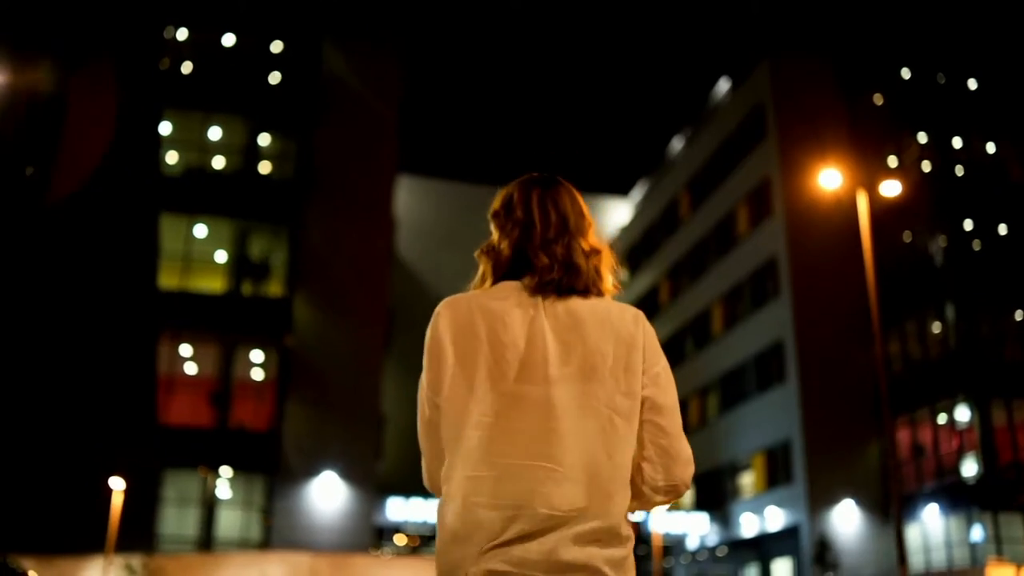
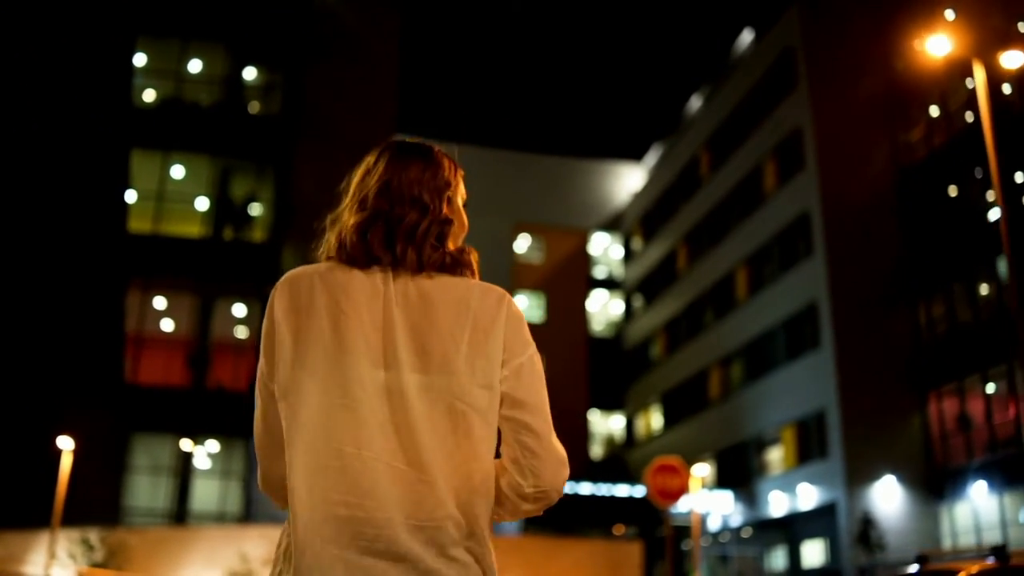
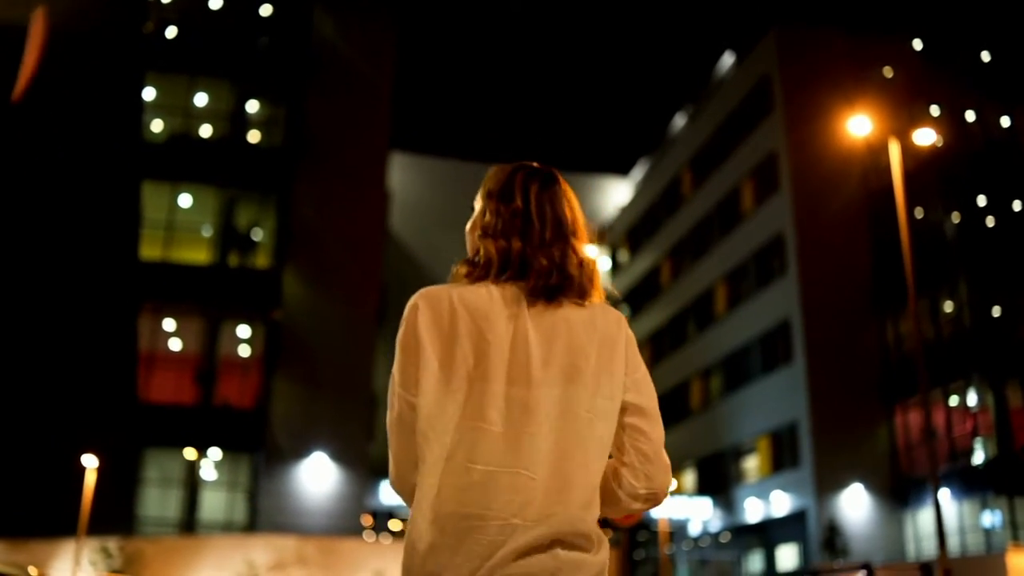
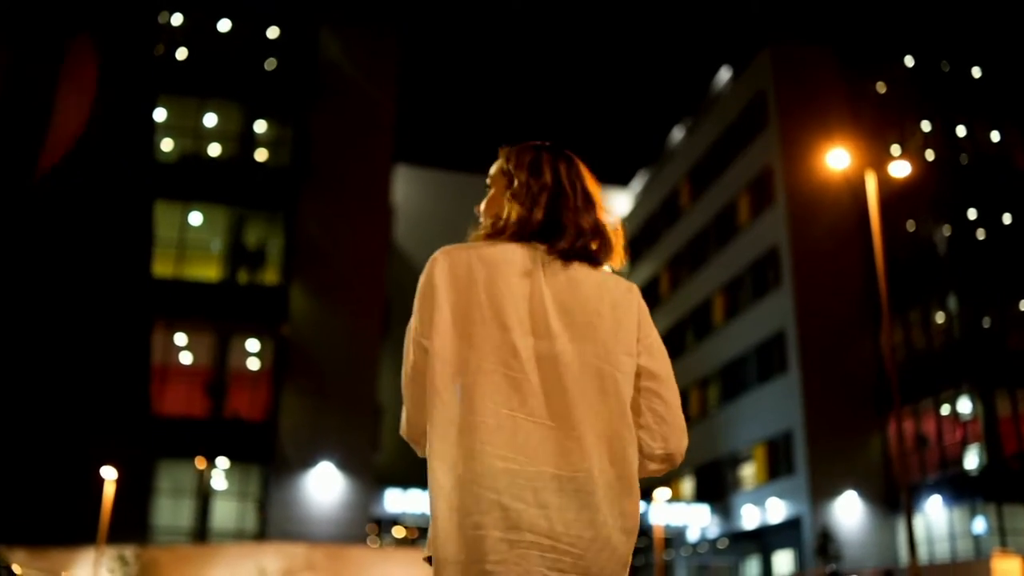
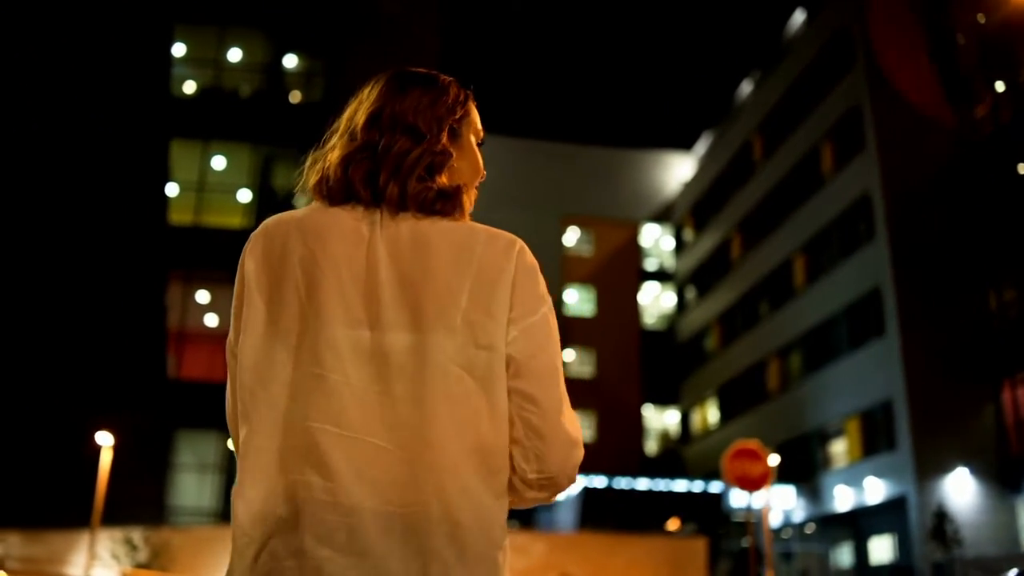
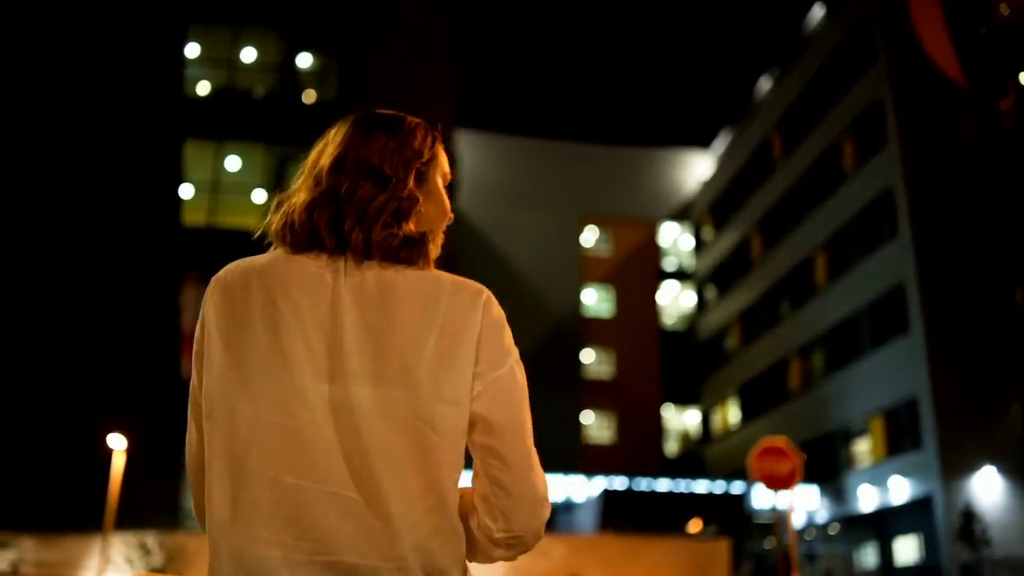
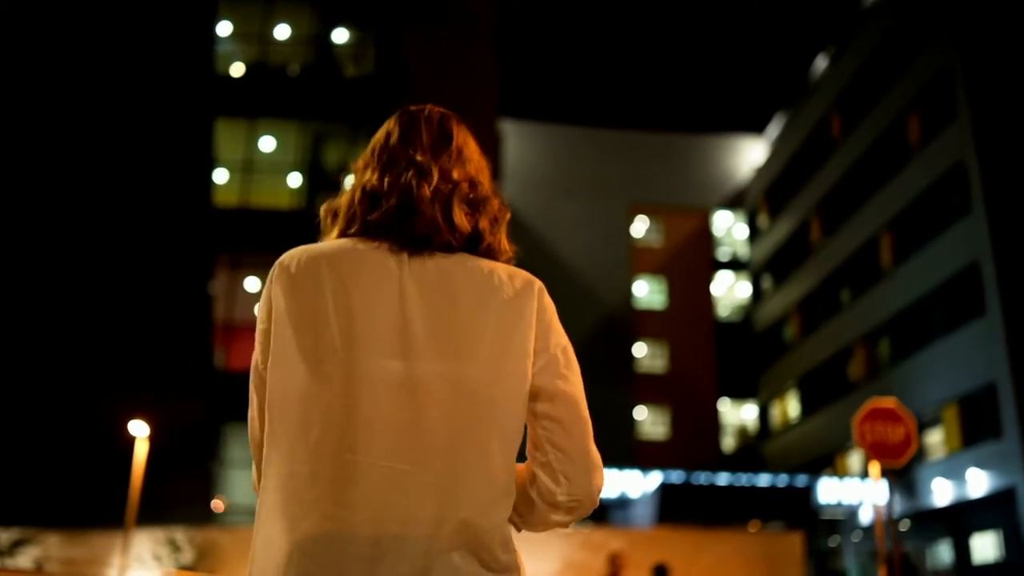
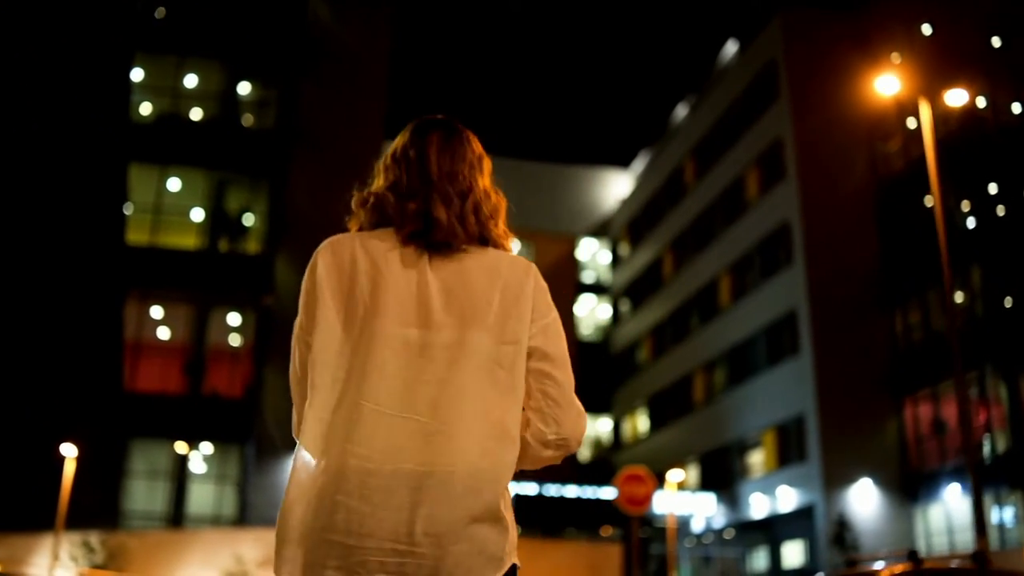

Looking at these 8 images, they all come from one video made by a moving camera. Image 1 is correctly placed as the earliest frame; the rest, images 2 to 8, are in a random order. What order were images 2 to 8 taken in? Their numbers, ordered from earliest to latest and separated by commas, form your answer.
4, 3, 8, 2, 5, 6, 7
